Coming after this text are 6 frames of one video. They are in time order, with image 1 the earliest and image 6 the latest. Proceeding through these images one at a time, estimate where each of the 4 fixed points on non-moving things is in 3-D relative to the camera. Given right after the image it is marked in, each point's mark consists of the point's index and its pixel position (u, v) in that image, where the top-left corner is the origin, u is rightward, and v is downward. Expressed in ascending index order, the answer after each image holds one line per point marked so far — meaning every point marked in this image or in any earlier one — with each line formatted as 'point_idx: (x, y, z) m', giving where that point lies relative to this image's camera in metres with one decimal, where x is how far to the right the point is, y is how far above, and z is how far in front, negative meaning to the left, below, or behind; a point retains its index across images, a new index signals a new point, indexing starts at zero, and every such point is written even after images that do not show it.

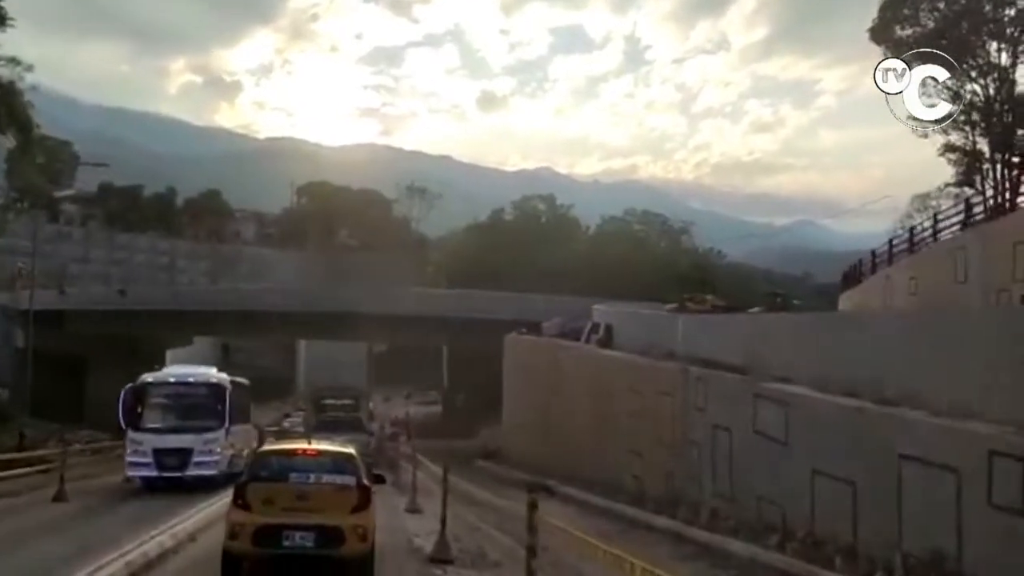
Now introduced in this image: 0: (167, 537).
0: (-7.3, -5.2, +18.7) m
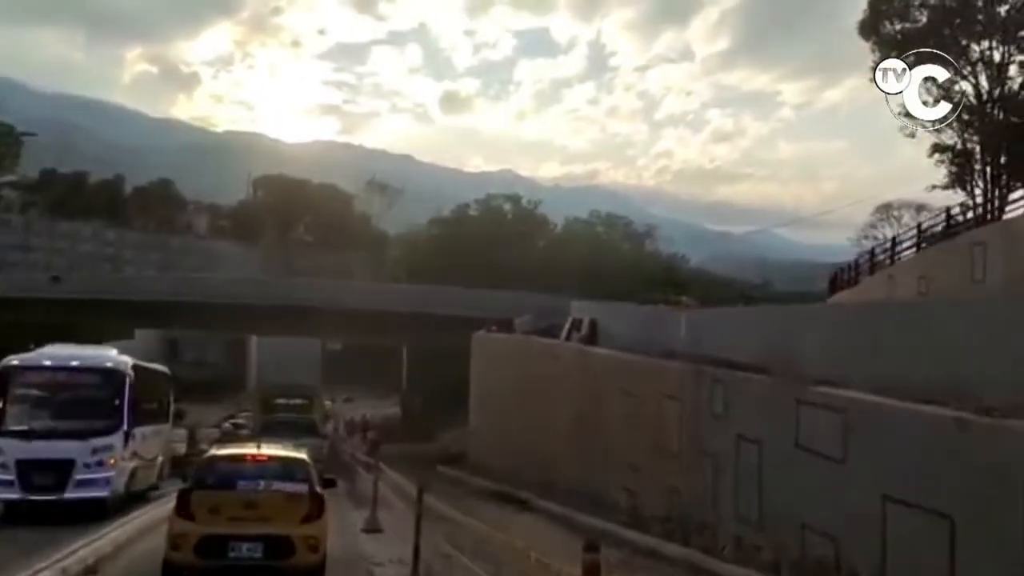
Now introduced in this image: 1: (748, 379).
0: (-7.6, -4.7, +15.2) m
1: (+4.1, -1.6, +15.3) m
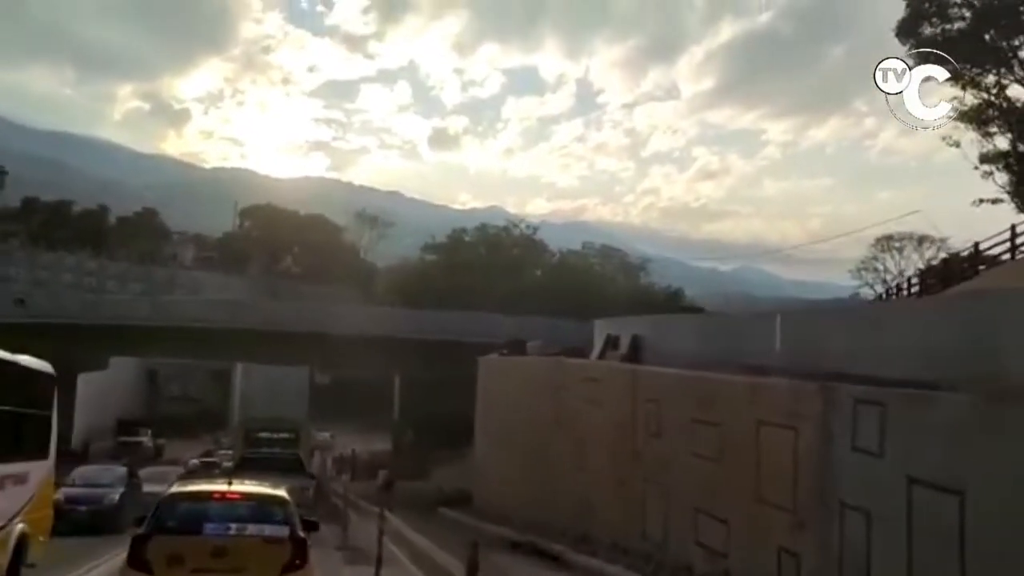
0: (-6.7, -4.4, +10.2) m
1: (+4.9, -1.3, +10.6) m
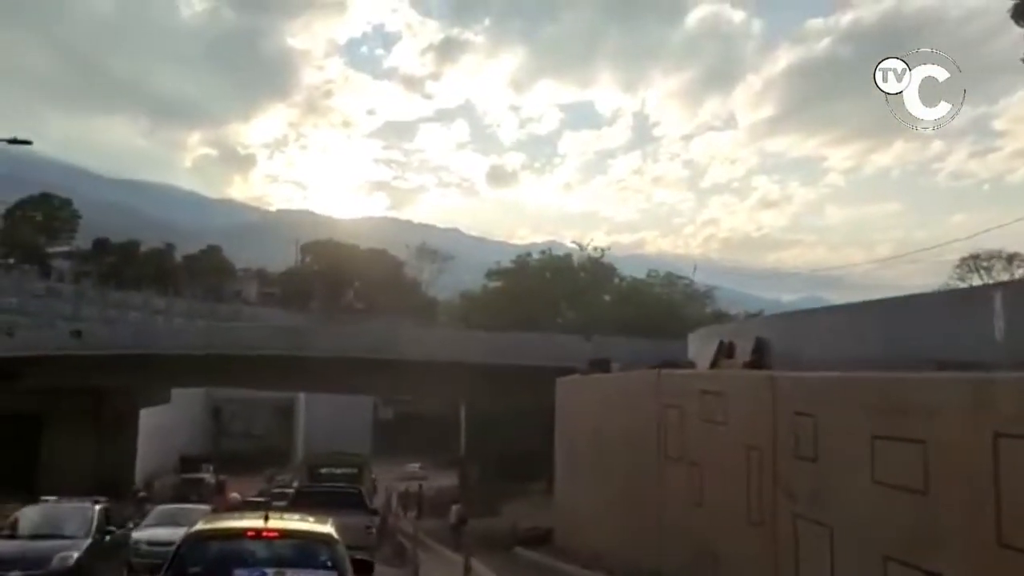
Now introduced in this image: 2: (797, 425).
0: (-5.4, -3.9, +6.8) m
1: (+6.2, -0.6, +6.5) m
2: (+4.8, -2.3, +15.1) m
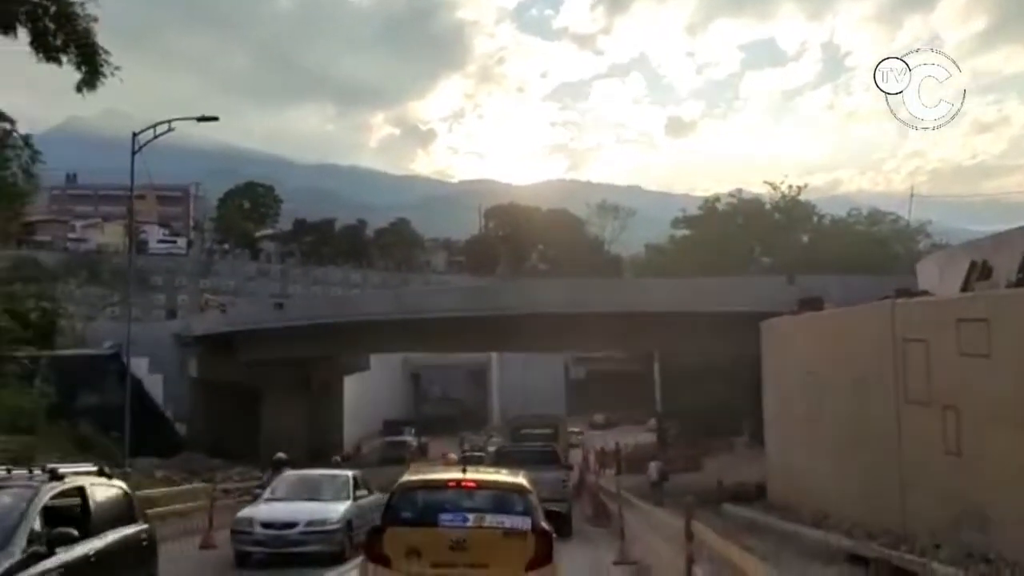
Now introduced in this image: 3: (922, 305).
0: (-3.8, -3.4, +5.9) m
1: (+7.3, +0.6, +3.1) m
2: (+7.8, -0.8, +11.8) m
3: (+8.1, -0.5, +17.9) m
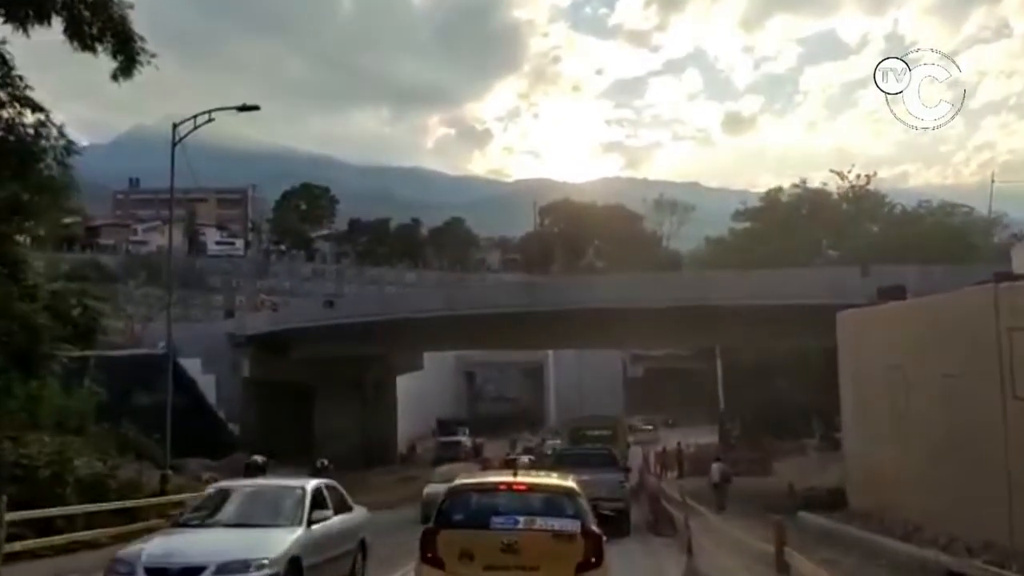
0: (-3.6, -3.2, +4.3) m
1: (+7.2, +0.9, +0.8) m
2: (+8.3, -0.5, +9.5) m
3: (+9.0, -0.1, +15.5) m
